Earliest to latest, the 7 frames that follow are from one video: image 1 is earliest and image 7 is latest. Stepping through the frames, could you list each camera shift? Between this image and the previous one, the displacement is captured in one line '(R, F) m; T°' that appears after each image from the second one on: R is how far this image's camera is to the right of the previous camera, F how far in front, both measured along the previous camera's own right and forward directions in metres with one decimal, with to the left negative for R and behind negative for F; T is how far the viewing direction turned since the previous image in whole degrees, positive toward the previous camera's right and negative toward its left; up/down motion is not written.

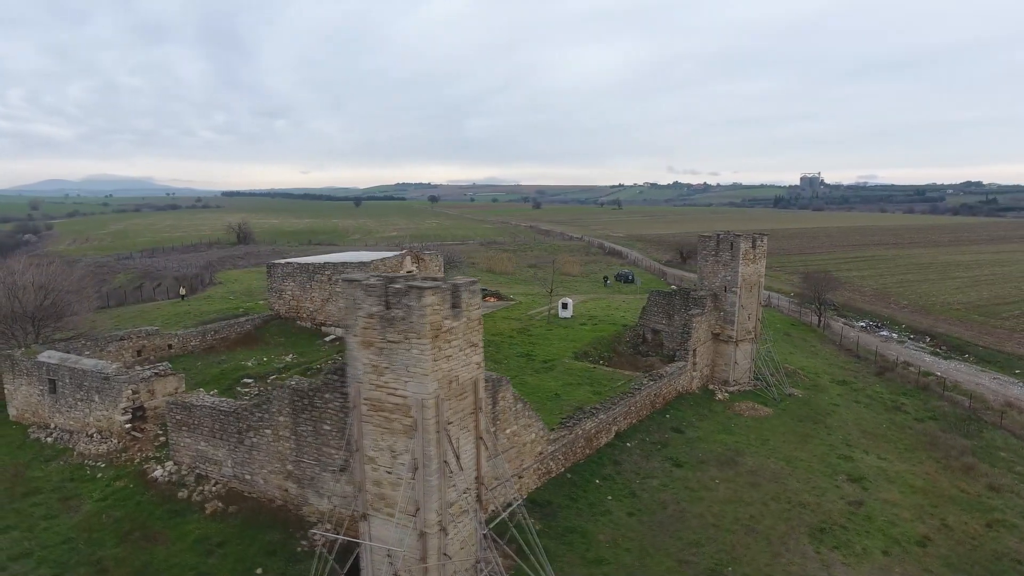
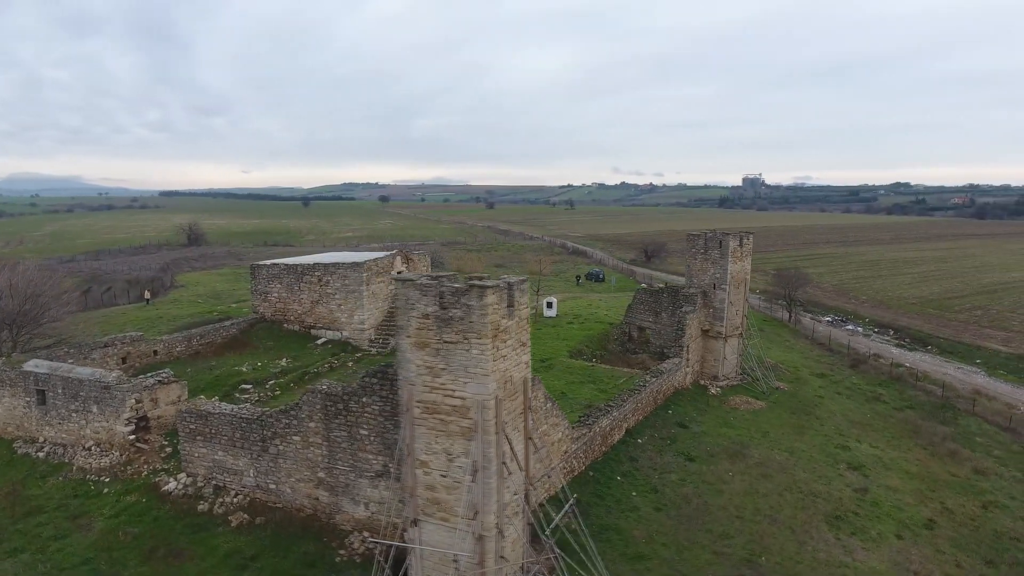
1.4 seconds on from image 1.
(-1.4, +0.1) m; +5°
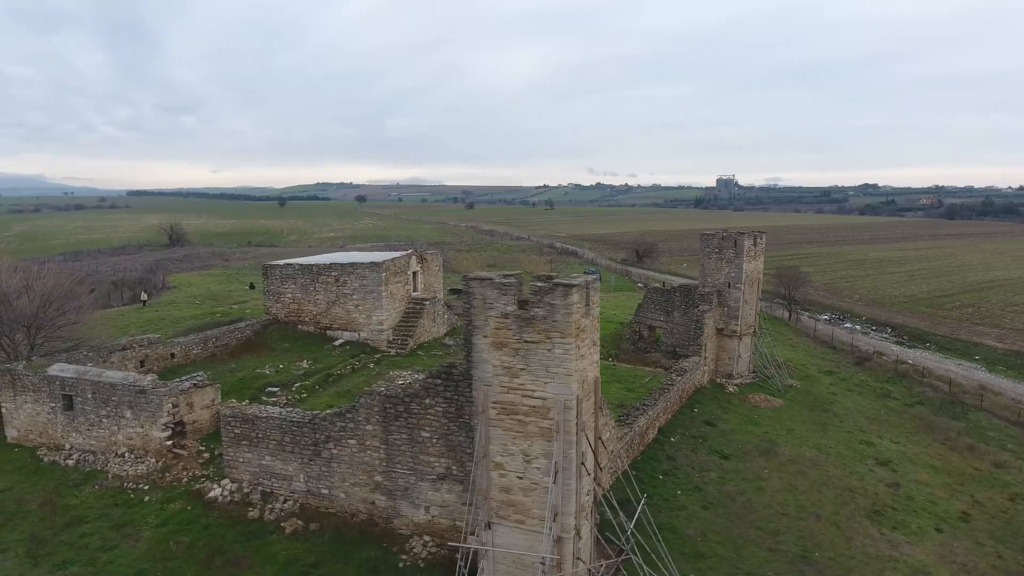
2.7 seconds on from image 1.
(-1.4, +0.1) m; +2°
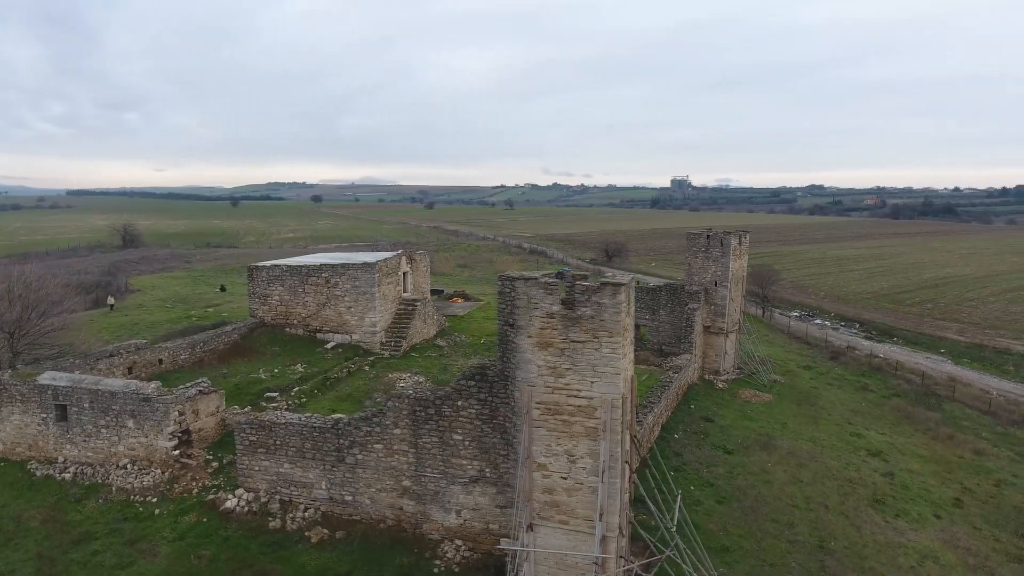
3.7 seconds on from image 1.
(-1.1, +0.1) m; +4°
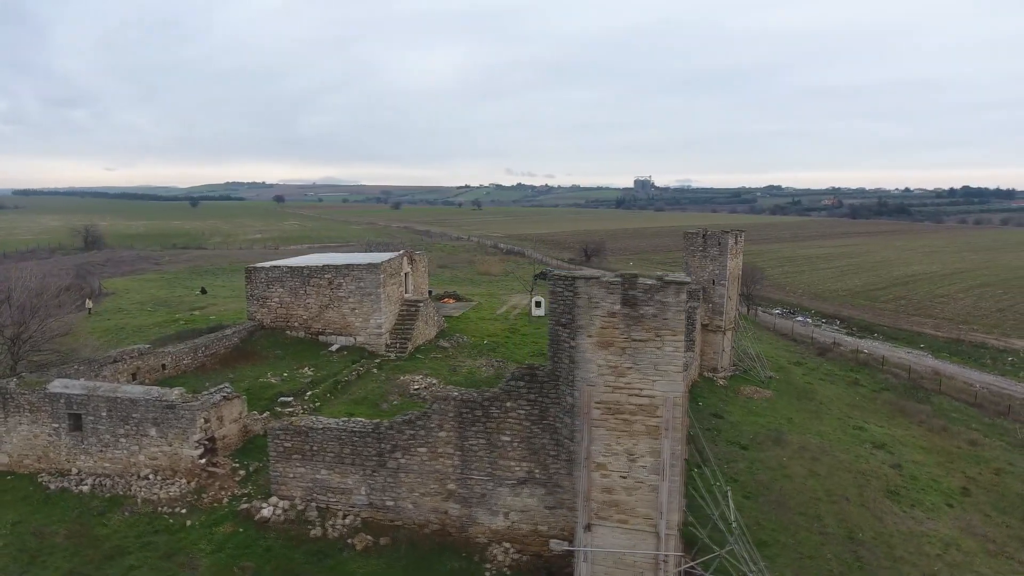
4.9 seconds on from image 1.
(-1.2, +0.1) m; +3°
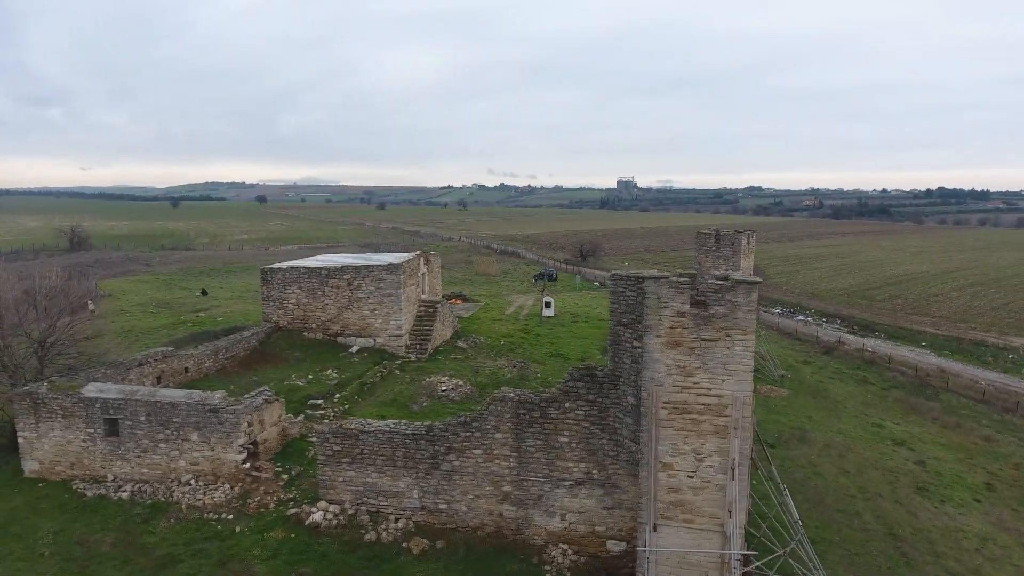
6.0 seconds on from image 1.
(-1.1, +0.1) m; +2°
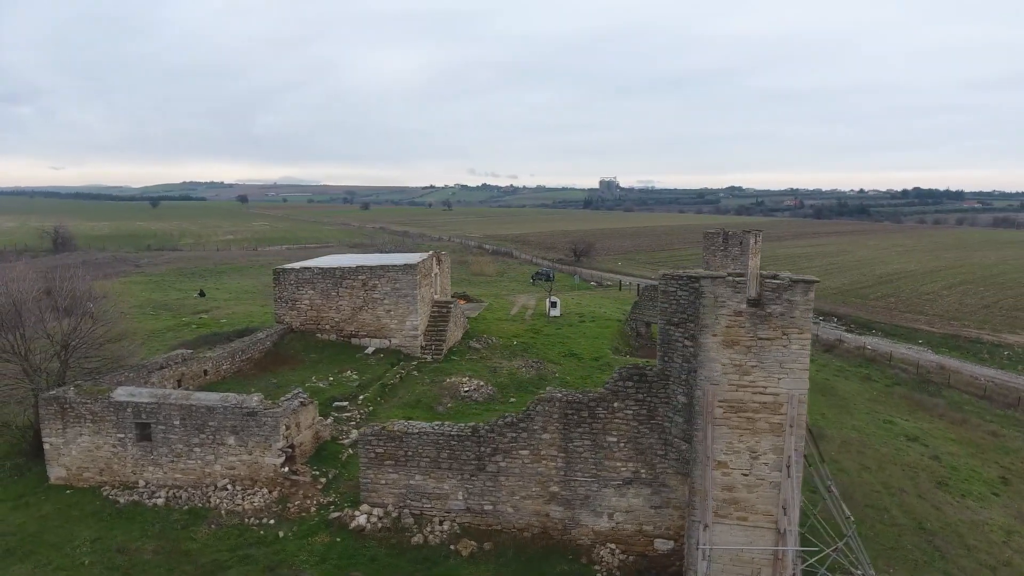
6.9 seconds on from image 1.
(-1.0, 0.0) m; +2°
